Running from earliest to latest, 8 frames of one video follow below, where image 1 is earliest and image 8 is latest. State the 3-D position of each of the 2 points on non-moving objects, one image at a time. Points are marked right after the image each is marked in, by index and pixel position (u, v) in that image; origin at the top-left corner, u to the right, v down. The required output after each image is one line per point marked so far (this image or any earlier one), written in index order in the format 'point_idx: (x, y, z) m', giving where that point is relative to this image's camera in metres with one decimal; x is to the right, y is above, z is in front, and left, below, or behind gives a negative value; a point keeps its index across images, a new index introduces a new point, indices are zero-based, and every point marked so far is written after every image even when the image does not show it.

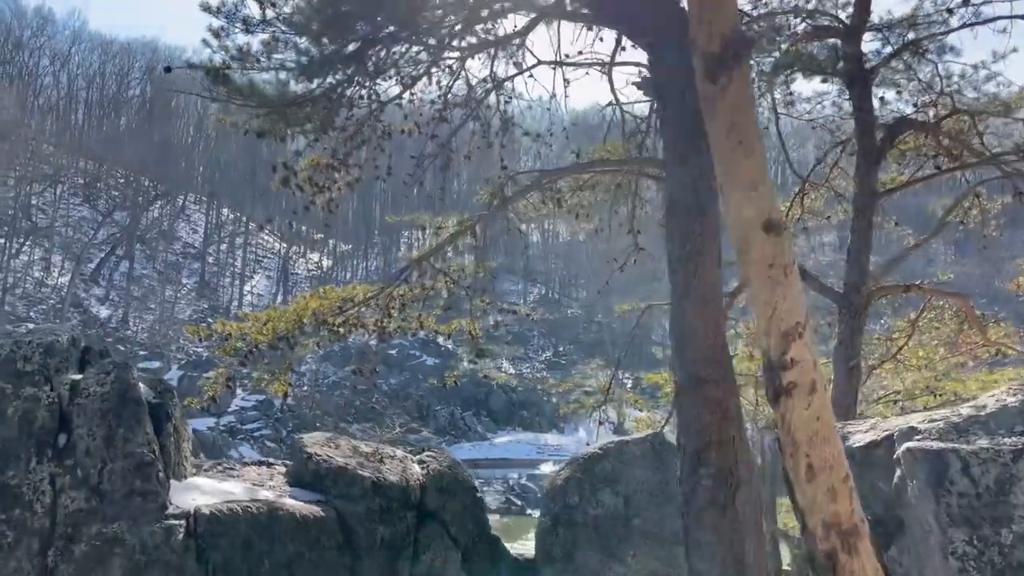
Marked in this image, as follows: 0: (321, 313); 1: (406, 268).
0: (-1.3, -0.2, +5.6) m
1: (-0.7, +0.1, +5.8) m
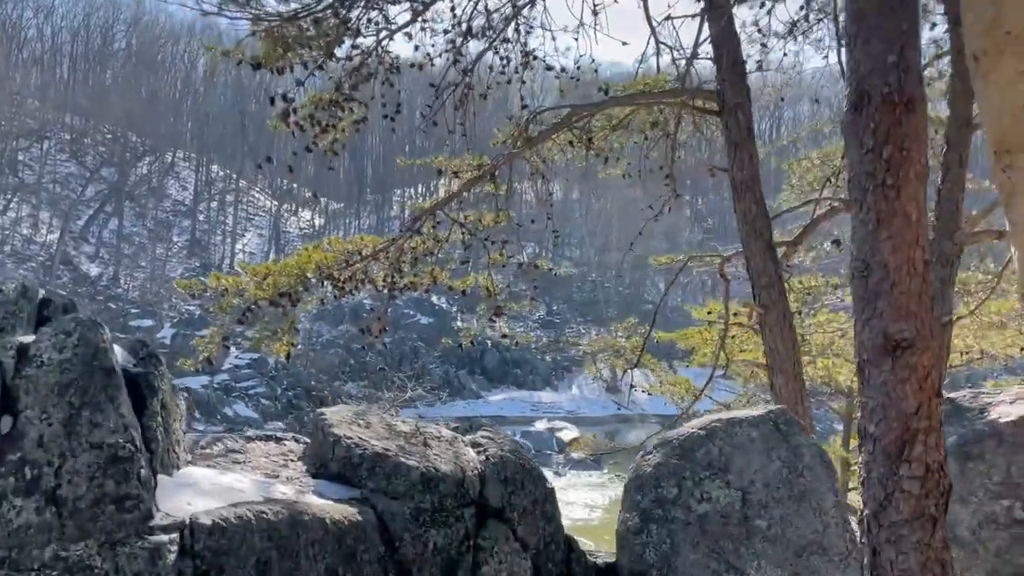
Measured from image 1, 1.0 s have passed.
0: (-1.1, +0.1, +5.1) m
1: (-0.6, +0.5, +5.3) m
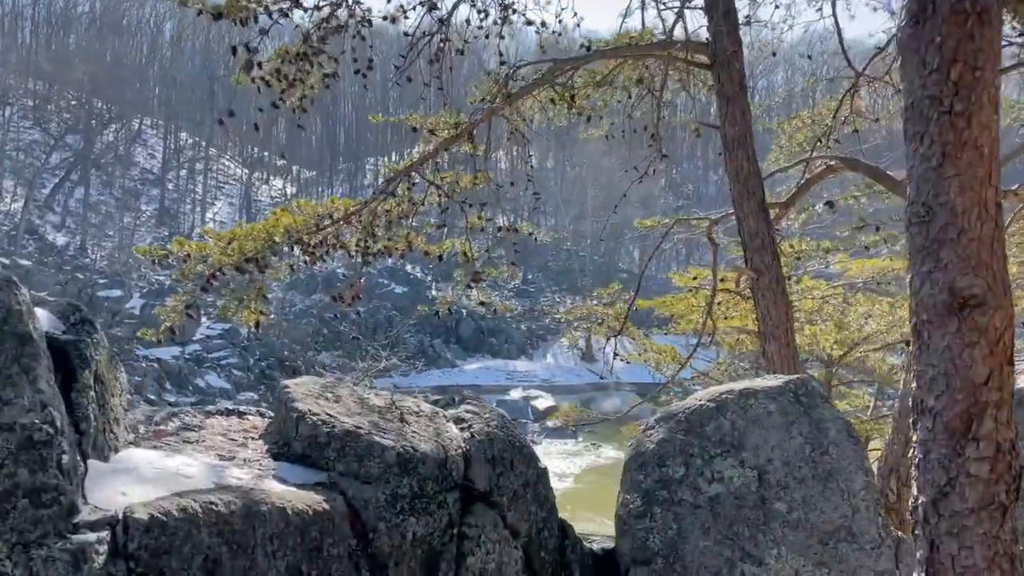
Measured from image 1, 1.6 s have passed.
0: (-1.3, +0.3, +4.8) m
1: (-0.7, +0.7, +5.0) m
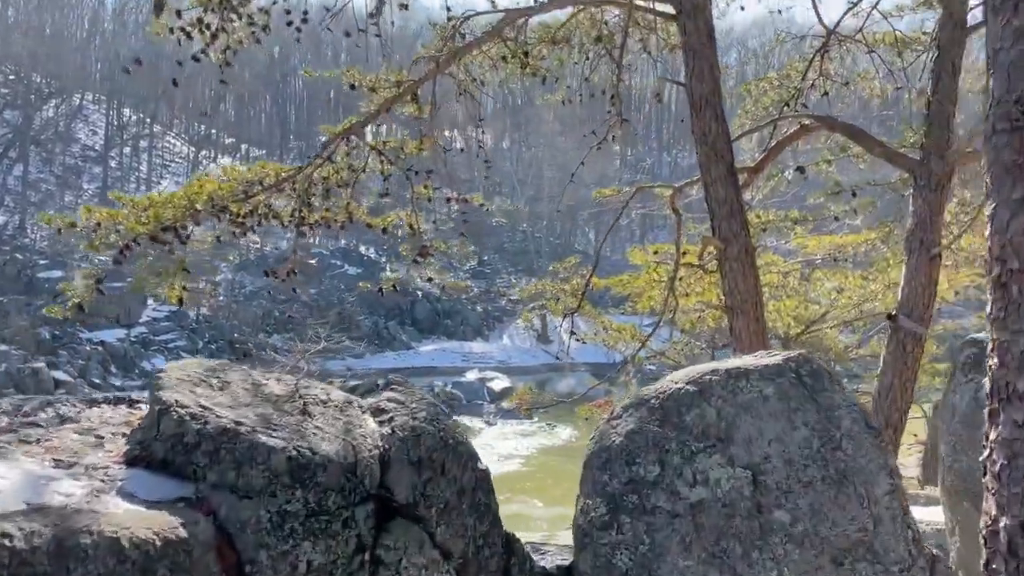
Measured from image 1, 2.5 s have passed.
0: (-1.5, +0.5, +4.4) m
1: (-1.0, +0.8, +4.6) m
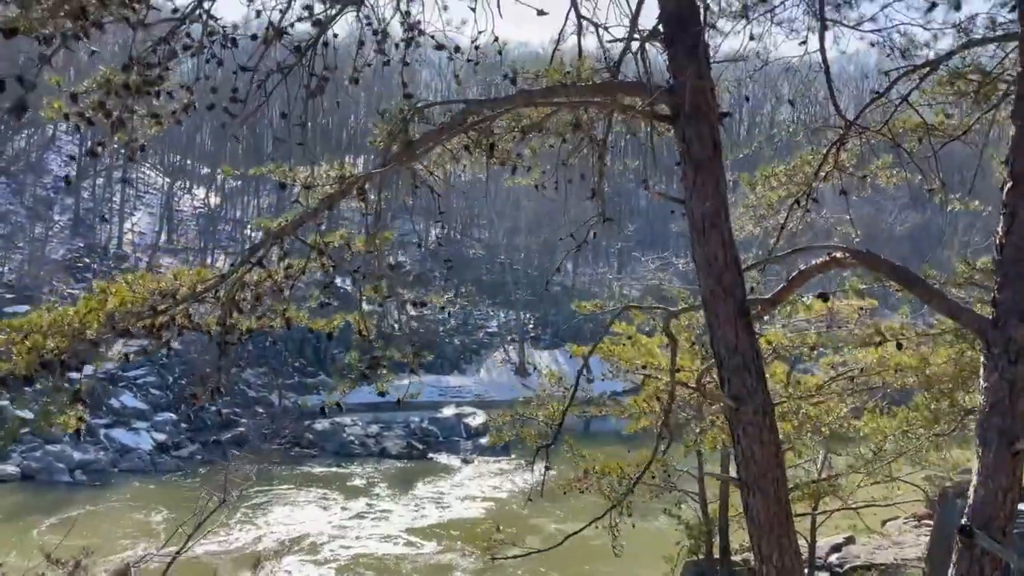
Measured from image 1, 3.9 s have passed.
0: (-1.7, -0.1, +3.7) m
1: (-1.2, +0.2, +3.9) m
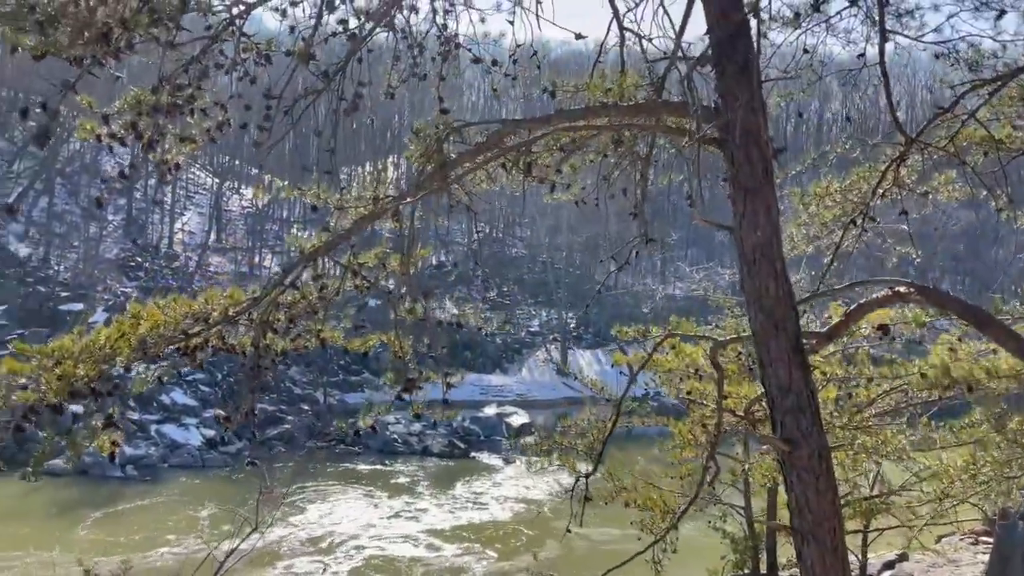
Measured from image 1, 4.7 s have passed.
0: (-1.5, -0.2, +3.6) m
1: (-1.0, +0.1, +3.9) m
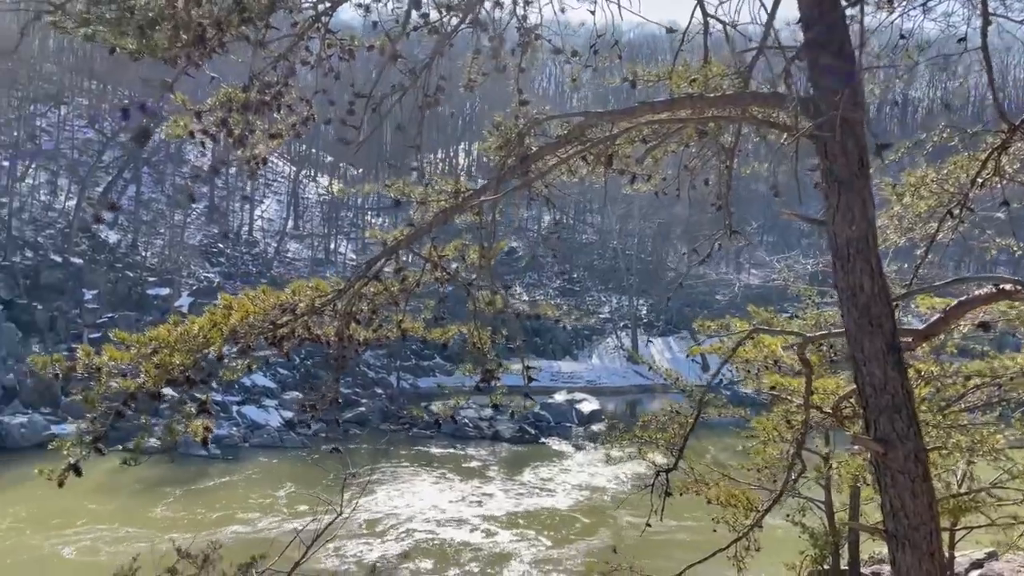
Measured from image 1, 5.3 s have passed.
0: (-1.2, -0.2, +3.7) m
1: (-0.6, +0.2, +3.9) m
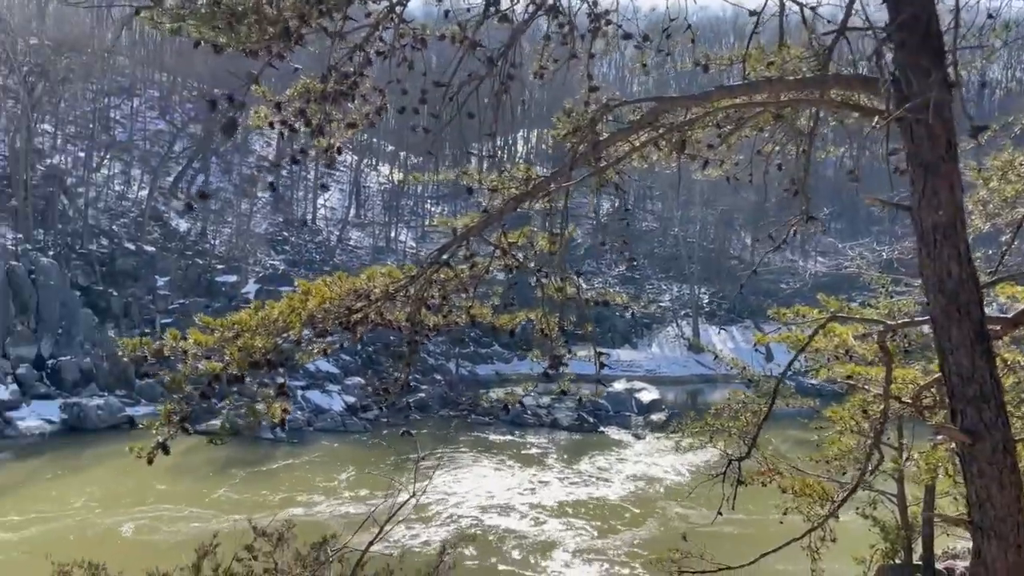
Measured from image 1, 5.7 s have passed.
0: (-0.9, -0.1, +3.8) m
1: (-0.3, +0.2, +4.0) m
